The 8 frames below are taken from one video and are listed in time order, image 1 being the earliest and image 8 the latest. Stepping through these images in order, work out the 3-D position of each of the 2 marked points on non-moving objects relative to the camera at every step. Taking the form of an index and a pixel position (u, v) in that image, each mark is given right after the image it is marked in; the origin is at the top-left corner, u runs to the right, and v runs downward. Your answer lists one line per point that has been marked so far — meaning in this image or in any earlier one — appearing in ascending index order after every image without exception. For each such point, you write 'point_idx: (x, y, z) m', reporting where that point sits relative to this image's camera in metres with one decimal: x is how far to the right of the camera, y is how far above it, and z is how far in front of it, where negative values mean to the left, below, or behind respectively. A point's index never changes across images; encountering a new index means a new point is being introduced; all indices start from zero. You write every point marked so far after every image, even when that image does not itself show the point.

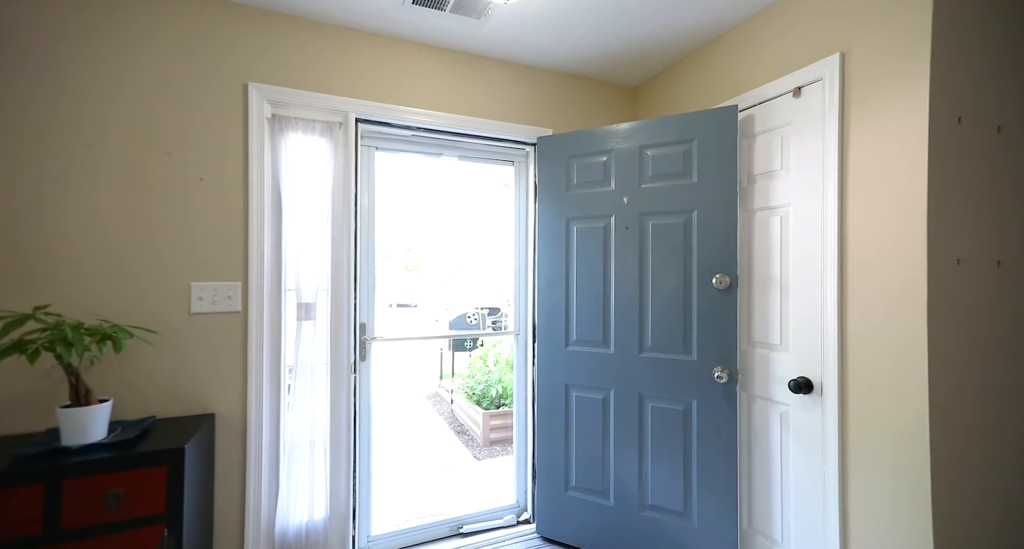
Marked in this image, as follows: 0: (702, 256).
0: (+0.8, +0.1, +1.8) m
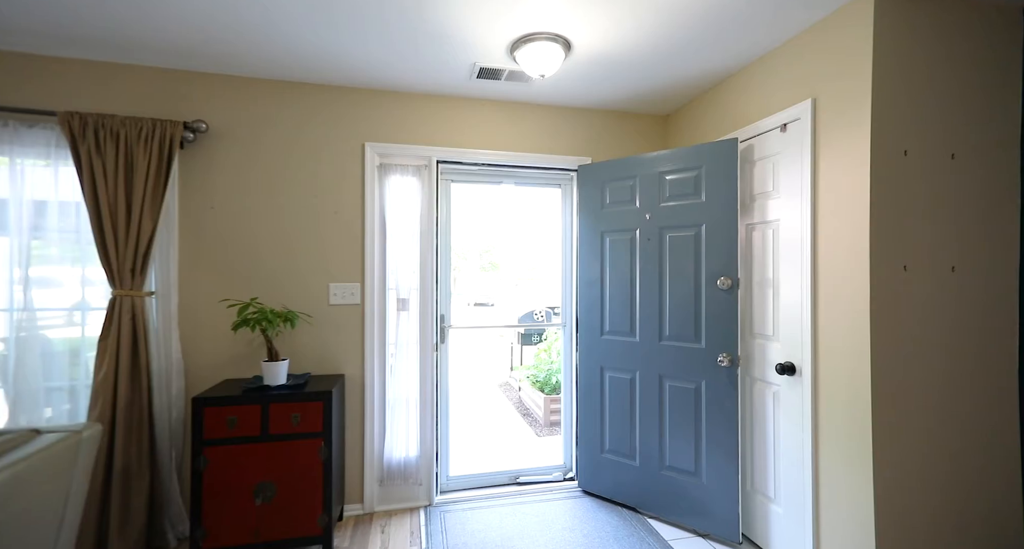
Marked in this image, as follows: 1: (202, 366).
0: (+1.0, +0.1, +2.2) m
1: (-1.5, -0.5, +2.2) m
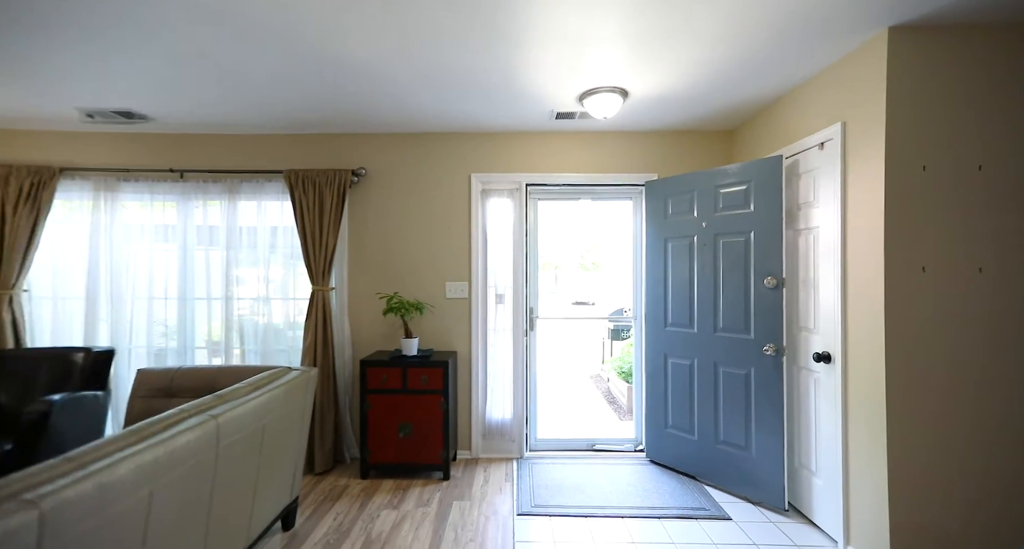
0: (+1.4, +0.1, +2.5) m
1: (-1.0, -0.5, +3.1) m
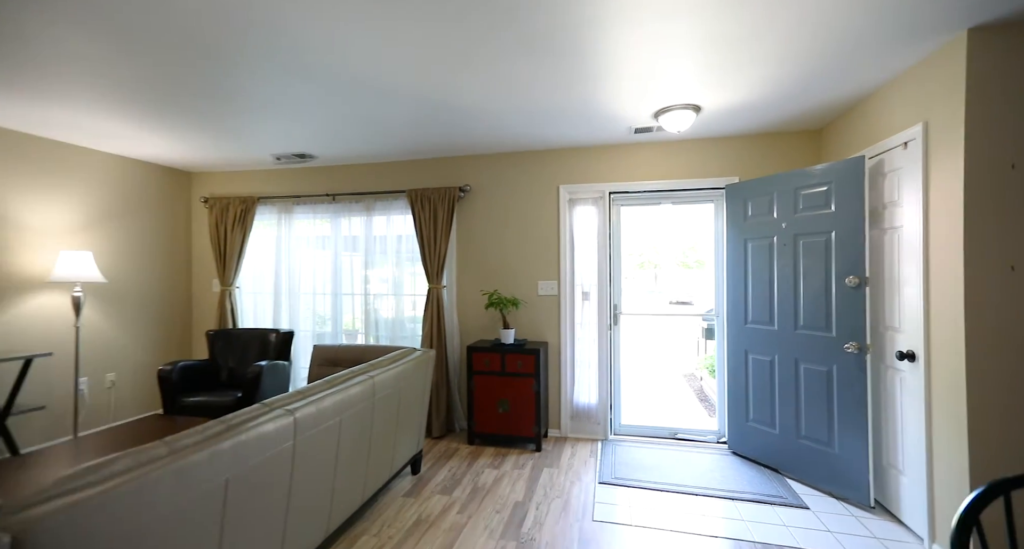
0: (+1.9, +0.1, +2.5) m
1: (-0.4, -0.5, +3.6) m
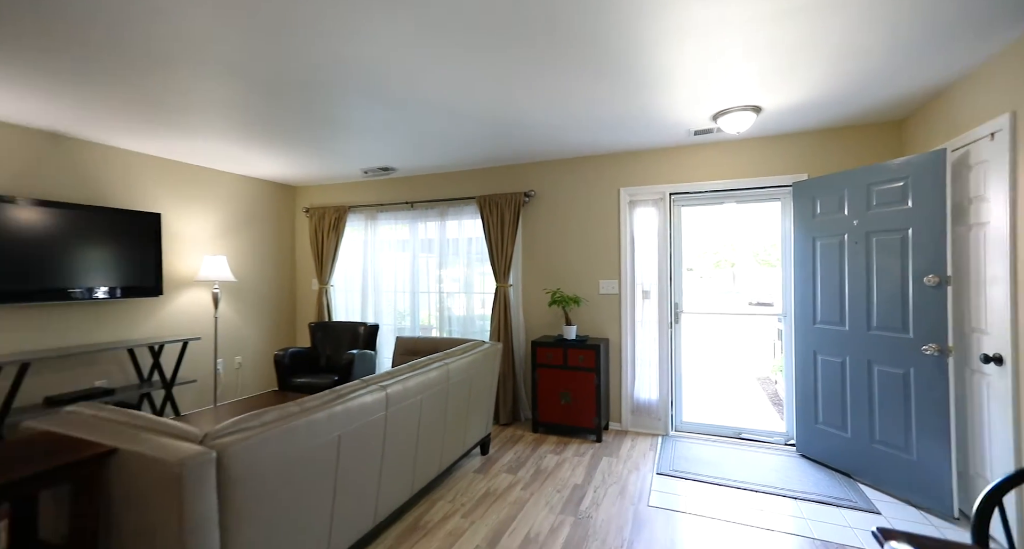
0: (+2.3, +0.1, +2.4) m
1: (+0.2, -0.5, +3.9) m
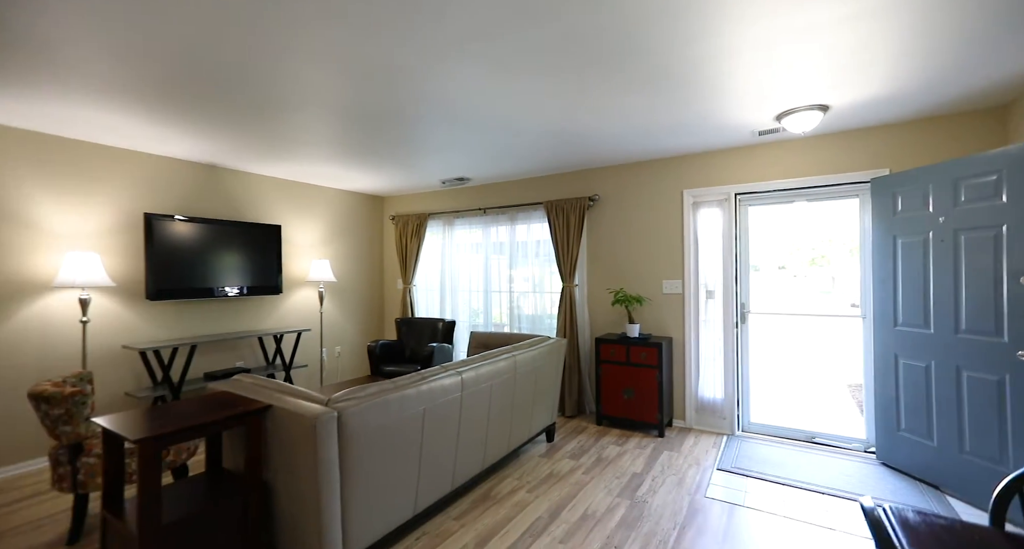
0: (+2.6, +0.1, +2.2) m
1: (+0.8, -0.5, +4.0) m
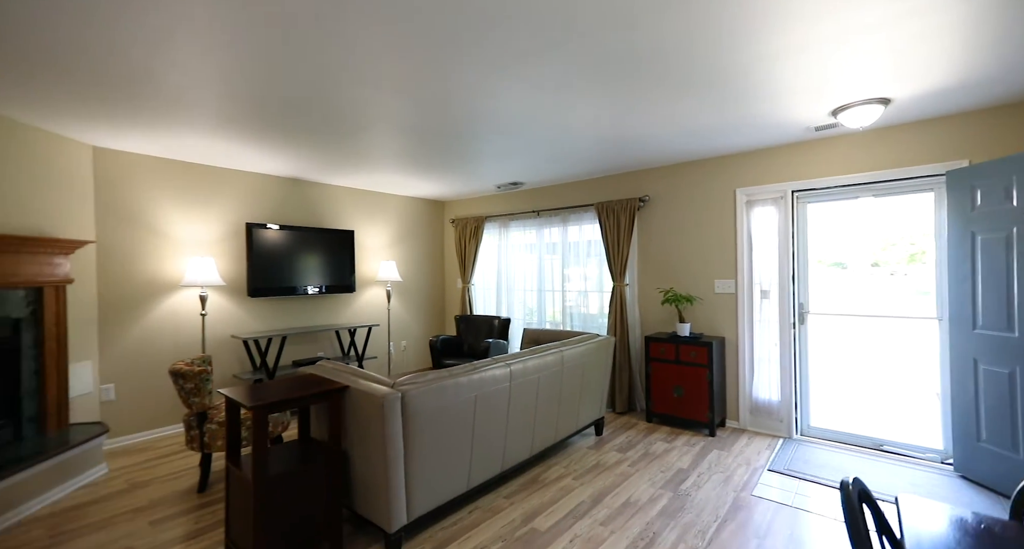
0: (+2.8, +0.1, +2.0) m
1: (+1.3, -0.5, +4.1) m
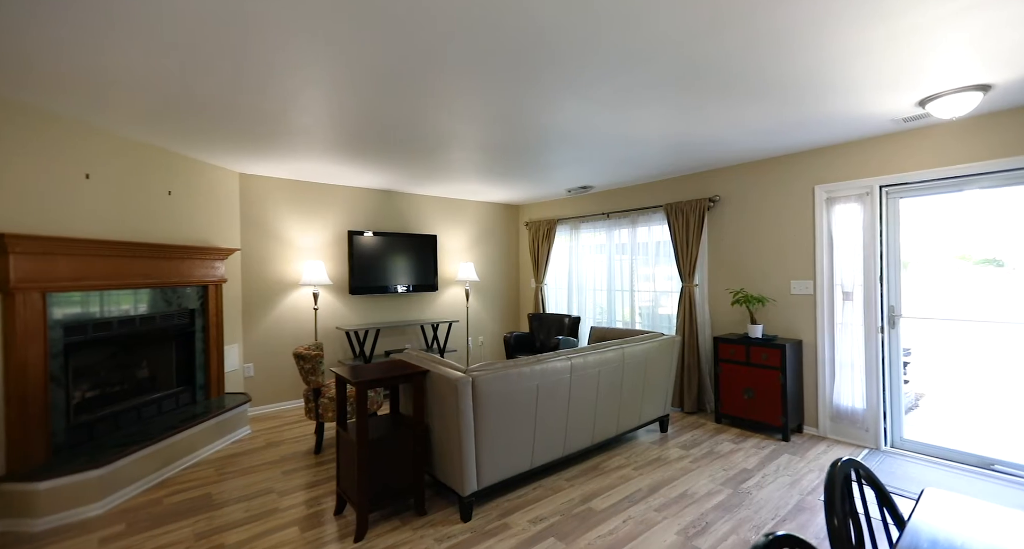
0: (+3.1, +0.1, +1.7) m
1: (+2.0, -0.5, +4.0) m
